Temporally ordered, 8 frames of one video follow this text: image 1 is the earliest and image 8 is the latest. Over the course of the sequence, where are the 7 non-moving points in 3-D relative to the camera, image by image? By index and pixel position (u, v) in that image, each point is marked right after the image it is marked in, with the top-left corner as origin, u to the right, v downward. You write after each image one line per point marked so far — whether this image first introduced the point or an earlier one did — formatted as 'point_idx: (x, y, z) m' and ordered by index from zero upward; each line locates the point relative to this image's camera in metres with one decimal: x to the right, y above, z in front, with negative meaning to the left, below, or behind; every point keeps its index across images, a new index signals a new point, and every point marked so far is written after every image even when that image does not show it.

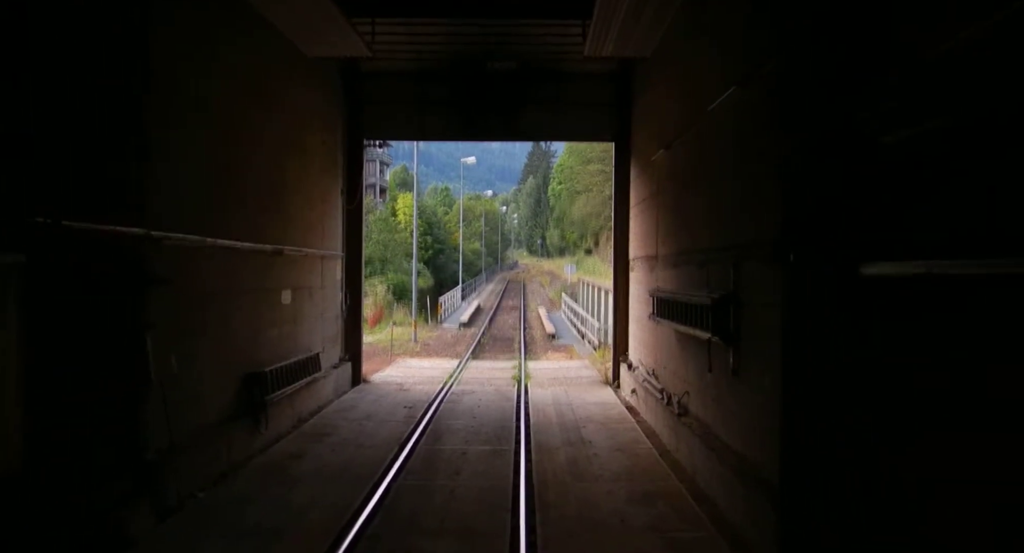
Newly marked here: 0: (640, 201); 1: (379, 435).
0: (+1.9, +1.1, +9.0) m
1: (-1.6, -1.9, +7.2) m
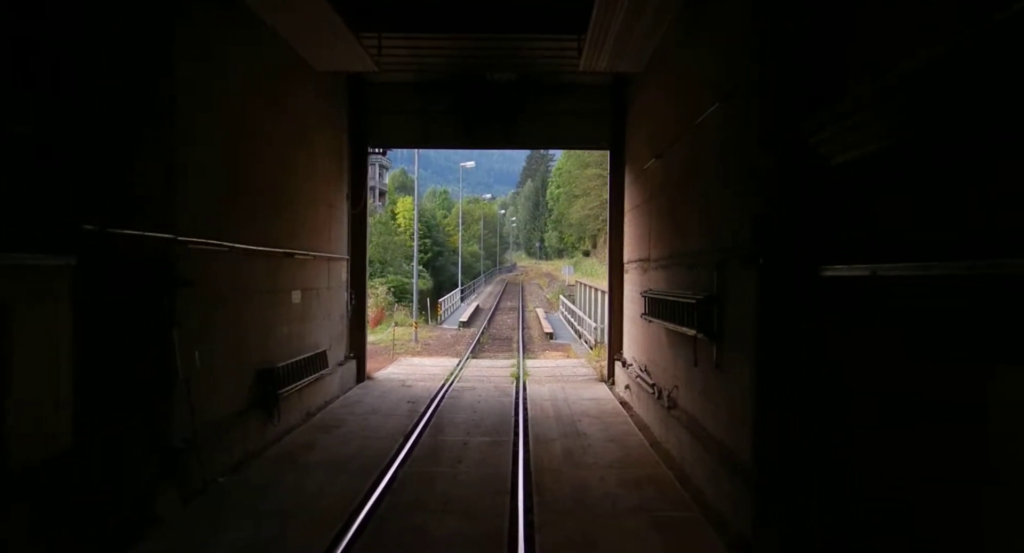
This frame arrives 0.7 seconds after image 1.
0: (+1.9, +1.1, +9.4) m
1: (-1.6, -1.9, +7.6) m
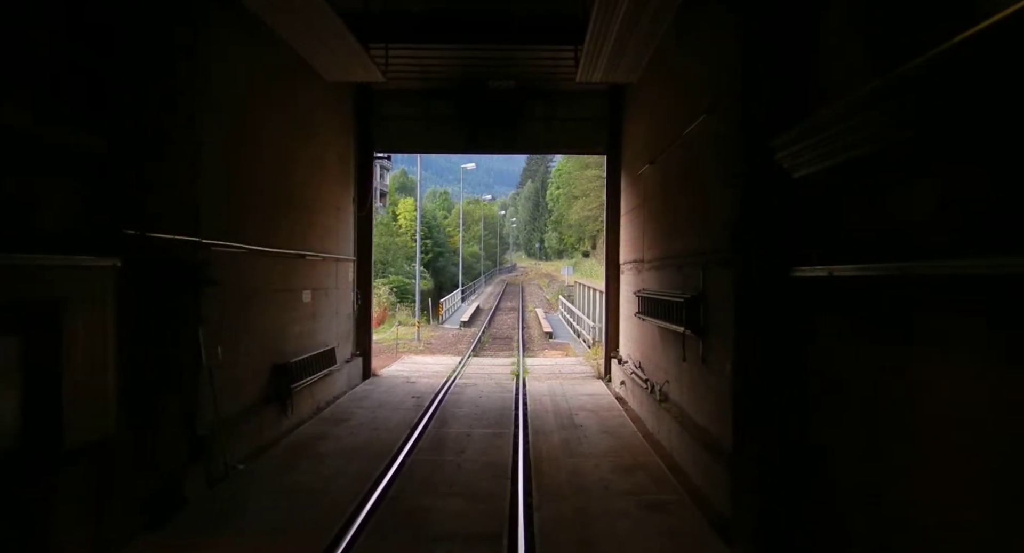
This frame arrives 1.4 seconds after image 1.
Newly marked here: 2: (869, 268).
0: (+1.9, +1.1, +9.7) m
1: (-1.6, -1.9, +8.0) m
2: (+1.7, 0.0, +2.9) m
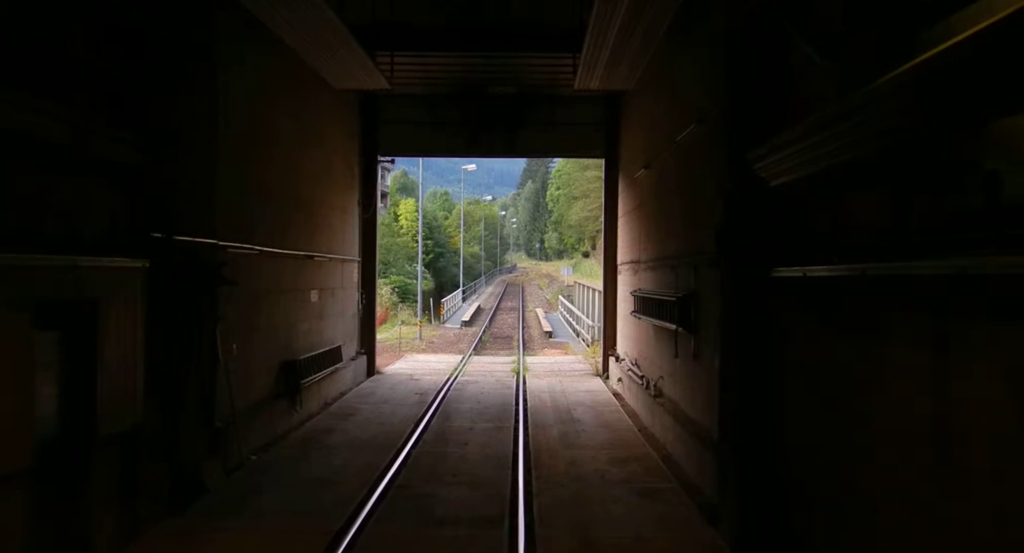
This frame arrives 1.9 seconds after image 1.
0: (+1.9, +1.1, +10.0) m
1: (-1.6, -1.9, +8.3) m
2: (+1.7, 0.0, +3.2) m
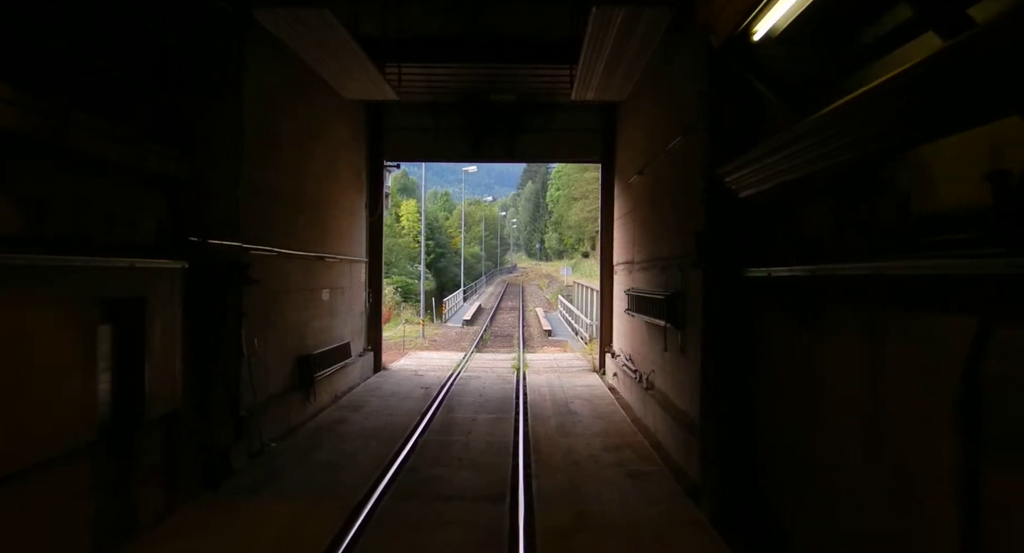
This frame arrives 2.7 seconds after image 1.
0: (+2.0, +1.1, +10.5) m
1: (-1.6, -1.9, +8.7) m
2: (+1.7, 0.0, +3.7) m
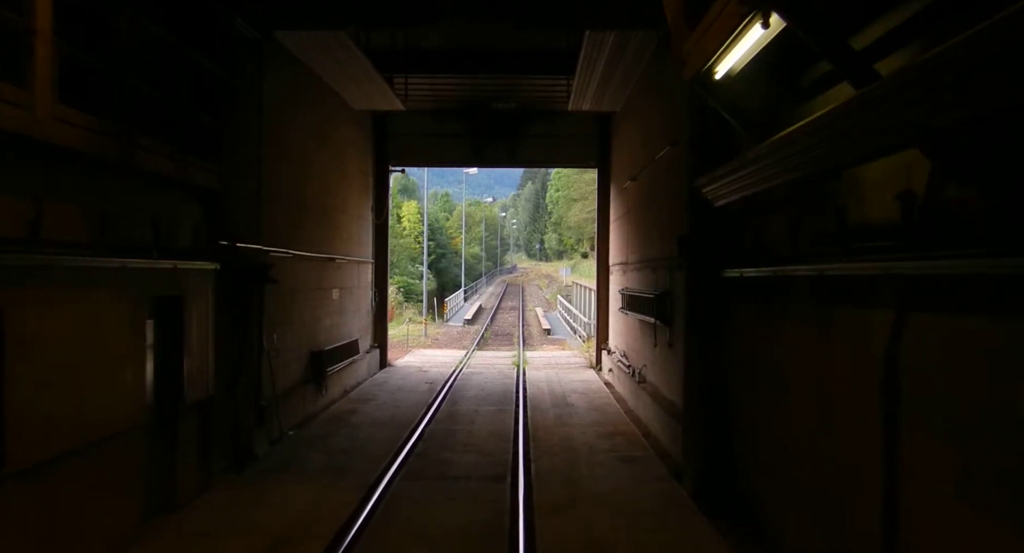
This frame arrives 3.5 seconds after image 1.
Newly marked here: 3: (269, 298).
0: (+2.0, +1.1, +11.0) m
1: (-1.6, -1.9, +9.2) m
2: (+1.7, 0.0, +4.2) m
3: (-2.7, -0.2, +6.7) m
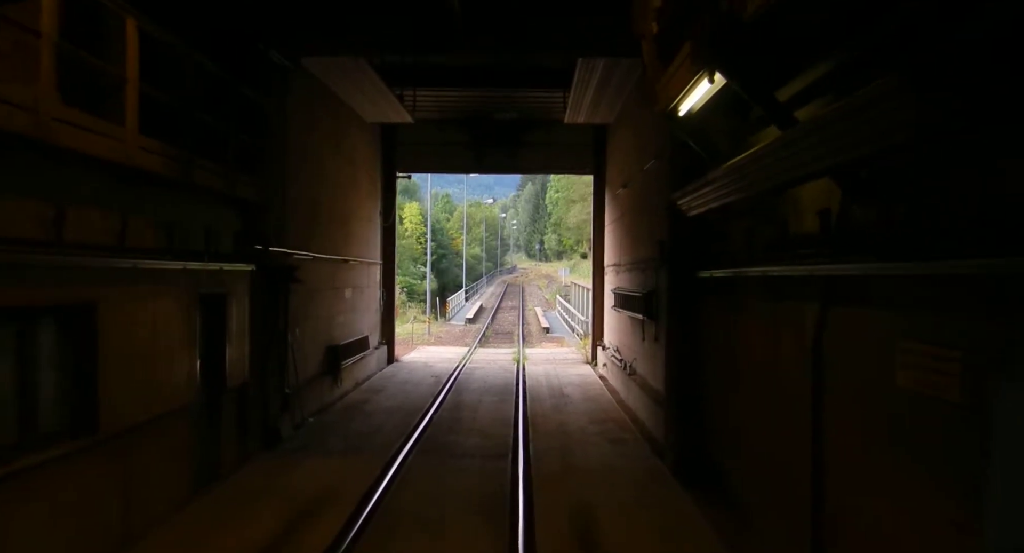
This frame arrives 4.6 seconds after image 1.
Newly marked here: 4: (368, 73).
0: (+2.0, +1.1, +11.7) m
1: (-1.6, -1.9, +9.9) m
2: (+1.7, 0.0, +4.9) m
3: (-2.7, -0.2, +7.4) m
4: (-2.0, +2.8, +8.2) m
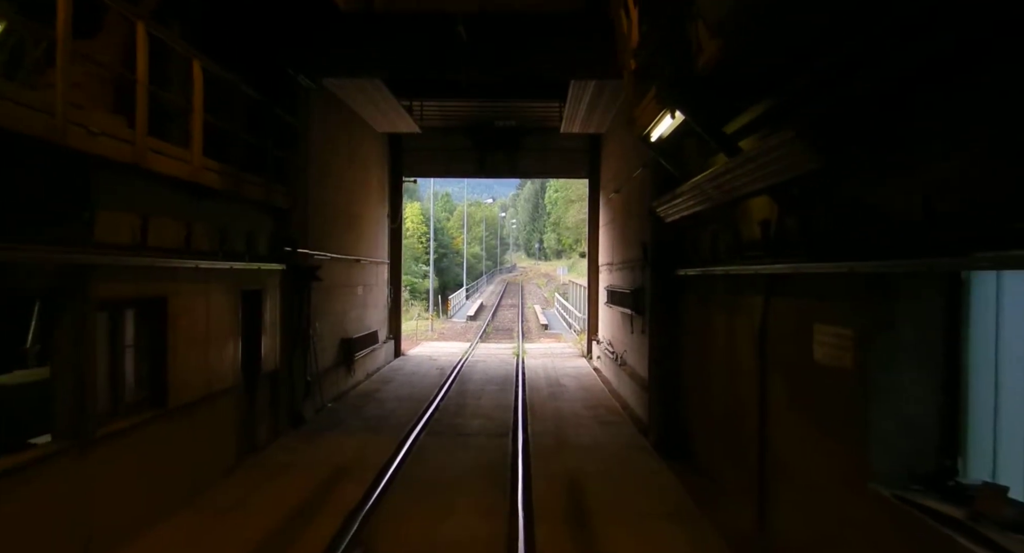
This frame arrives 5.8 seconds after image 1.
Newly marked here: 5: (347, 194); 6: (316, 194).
0: (+2.0, +1.1, +12.5) m
1: (-1.6, -1.9, +10.7) m
2: (+1.7, +0.1, +5.6) m
3: (-2.7, -0.2, +8.1) m
4: (-2.0, +2.8, +9.0) m
5: (-2.8, +1.4, +10.0) m
6: (-2.7, +1.2, +8.2) m
